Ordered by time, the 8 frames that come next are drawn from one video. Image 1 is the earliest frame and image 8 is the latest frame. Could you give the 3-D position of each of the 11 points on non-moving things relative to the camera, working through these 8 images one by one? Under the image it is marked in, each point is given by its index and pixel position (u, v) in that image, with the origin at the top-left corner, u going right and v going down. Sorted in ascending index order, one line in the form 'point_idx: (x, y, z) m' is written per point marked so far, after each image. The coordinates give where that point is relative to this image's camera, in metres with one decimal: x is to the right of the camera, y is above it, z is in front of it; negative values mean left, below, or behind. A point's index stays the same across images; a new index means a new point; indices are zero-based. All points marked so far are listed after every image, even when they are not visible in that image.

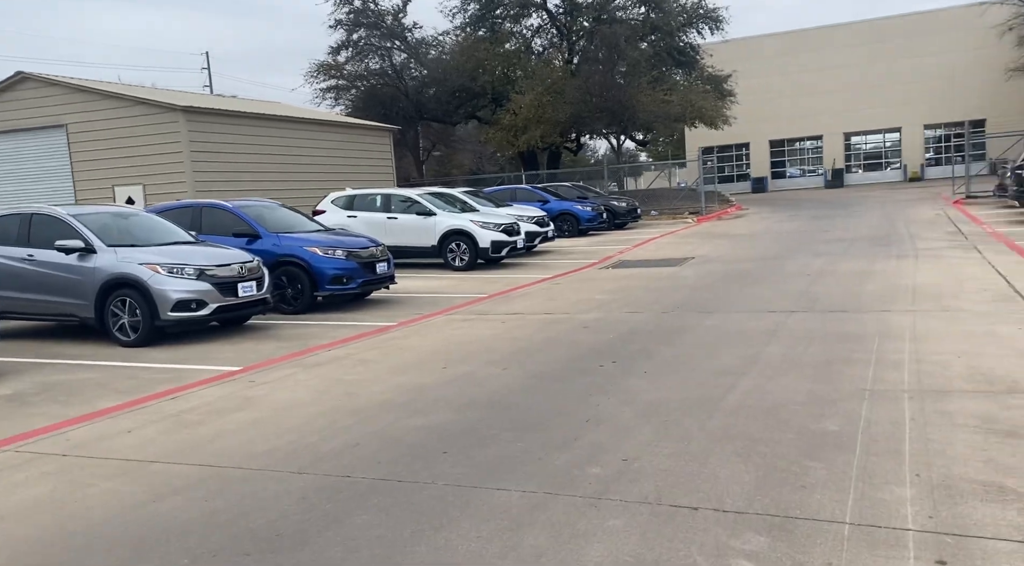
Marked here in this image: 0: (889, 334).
0: (+3.7, -0.5, +8.5) m
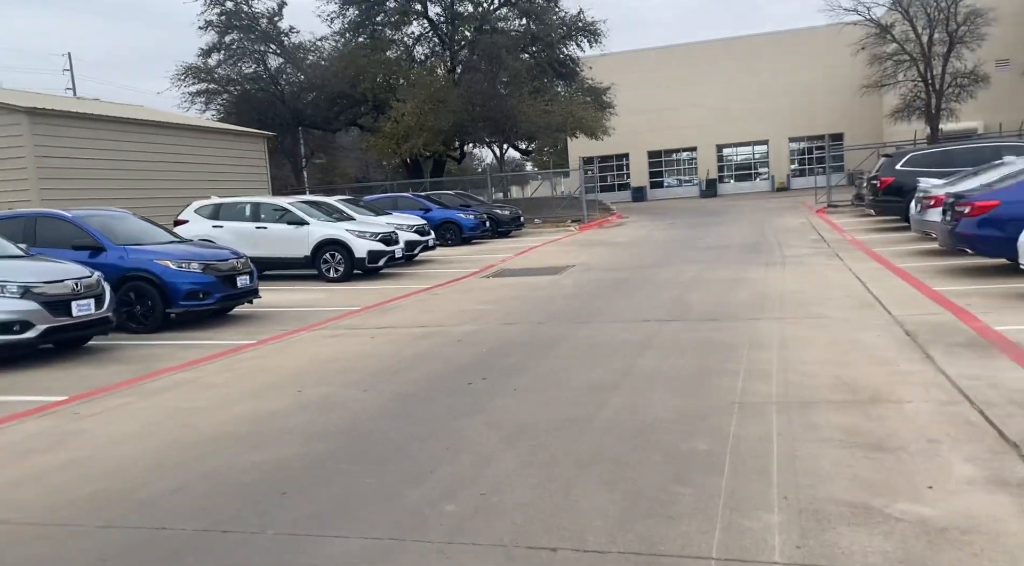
0: (+2.4, -0.6, +8.5) m
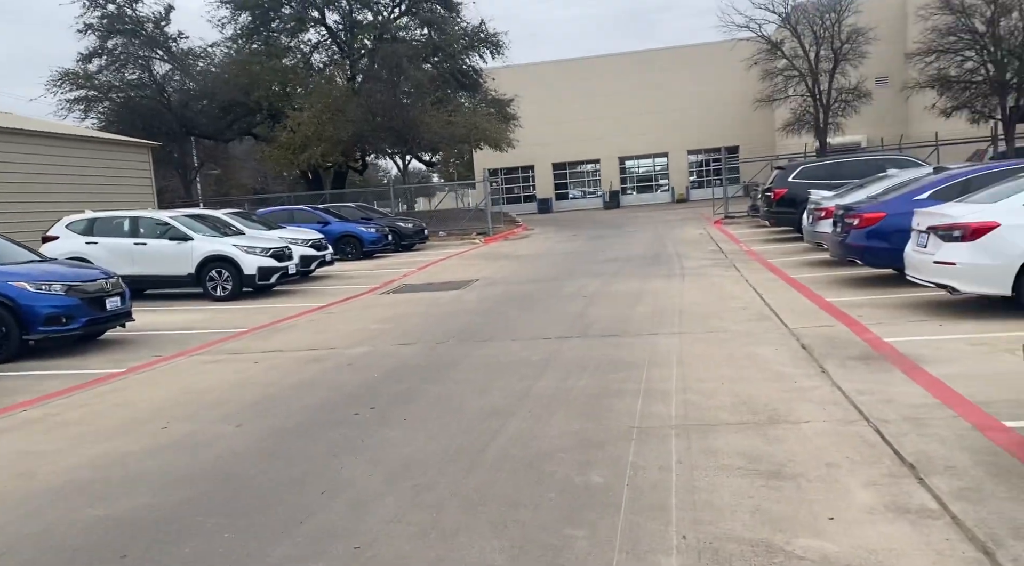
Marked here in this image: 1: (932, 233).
0: (+1.4, -0.7, +8.4) m
1: (+4.7, +0.6, +9.6) m
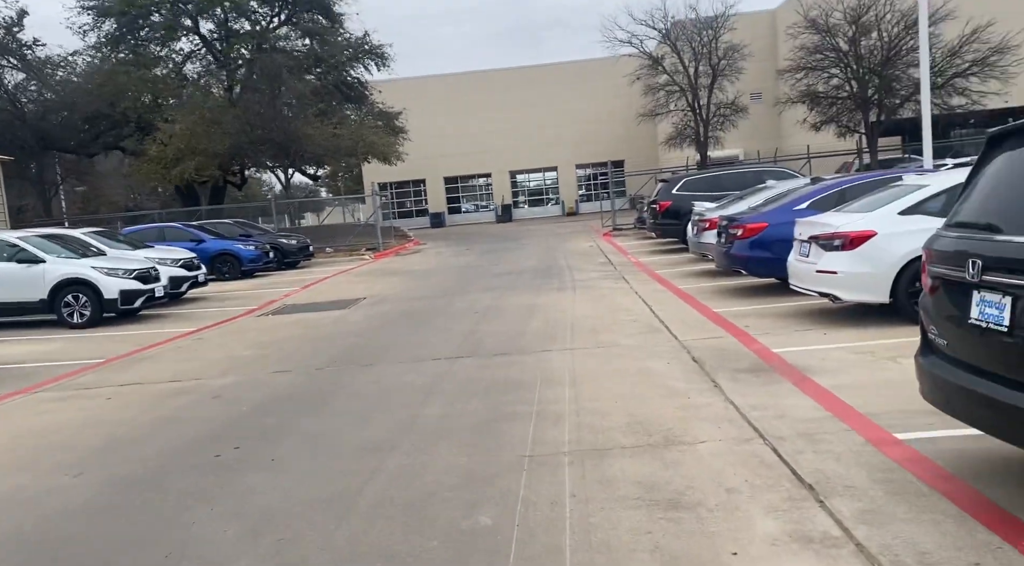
0: (+0.4, -0.9, +8.0) m
1: (+3.4, +0.5, +9.7) m
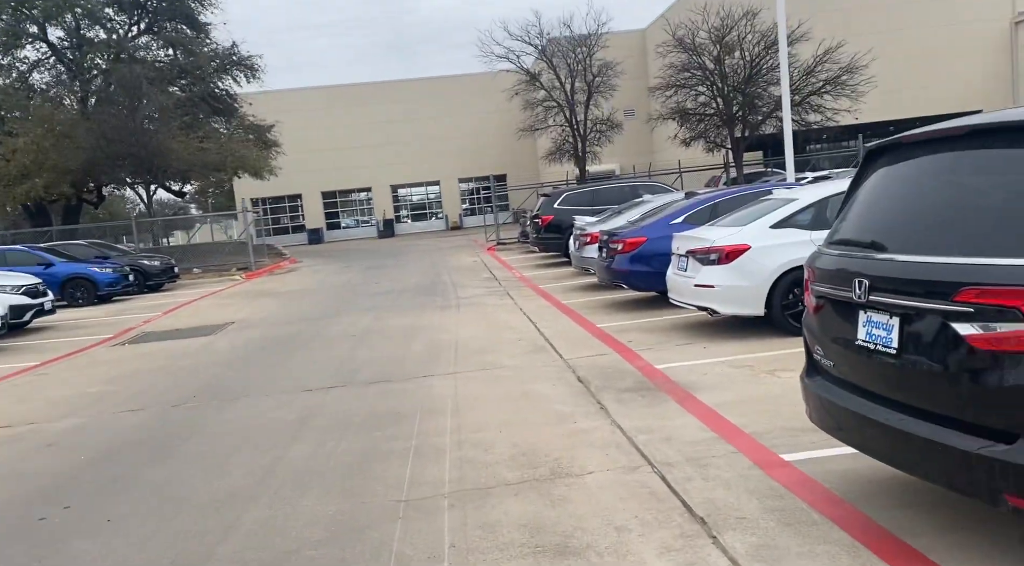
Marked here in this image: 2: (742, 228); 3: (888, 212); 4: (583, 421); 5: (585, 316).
0: (-0.7, -1.1, +7.6) m
1: (+2.0, +0.3, +9.7) m
2: (+2.5, +0.6, +9.5) m
3: (+1.9, +0.4, +4.3) m
4: (+0.5, -1.1, +6.8) m
5: (+1.0, -0.5, +12.2) m
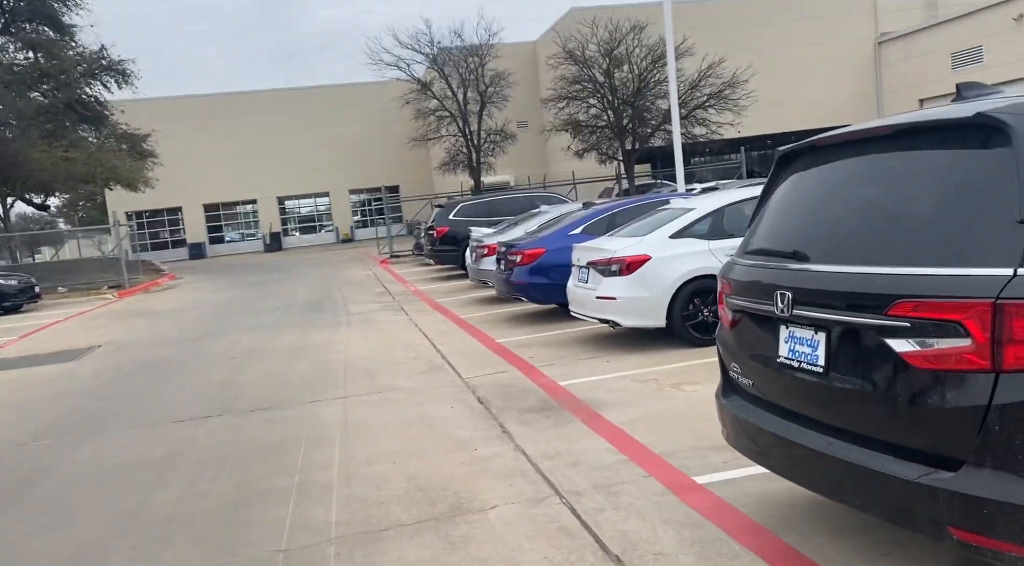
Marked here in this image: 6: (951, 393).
0: (-1.6, -1.2, +7.0) m
1: (+0.9, +0.2, +9.4) m
2: (+1.4, +0.5, +9.2) m
3: (+1.4, +0.3, +4.0) m
4: (-0.2, -1.2, +6.3) m
5: (-0.4, -0.7, +11.7) m
6: (+1.5, -0.4, +3.0) m
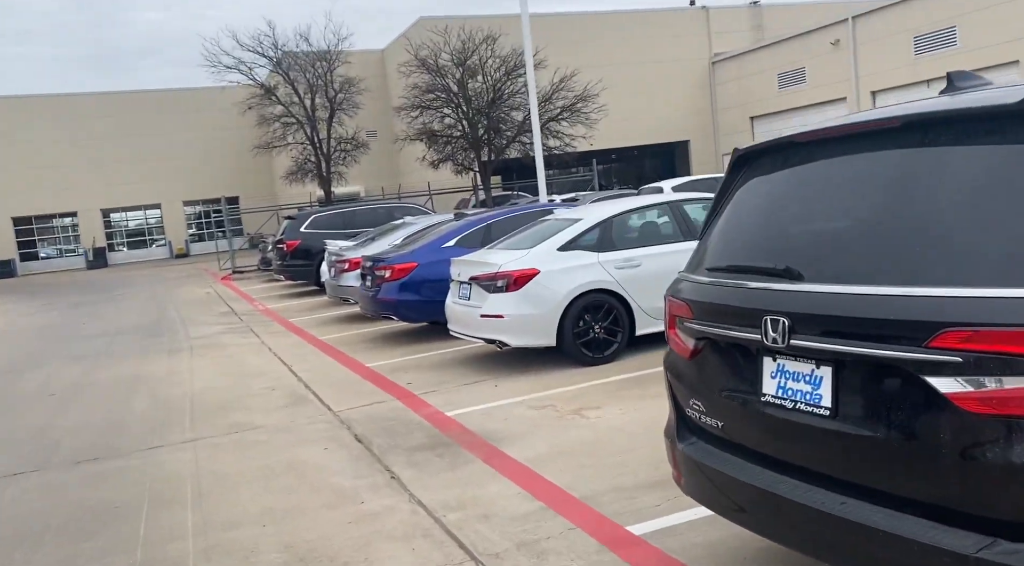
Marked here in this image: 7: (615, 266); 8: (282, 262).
0: (-2.3, -1.4, +5.8) m
1: (-0.4, 0.0, +8.6) m
2: (+0.2, +0.3, +8.5) m
3: (+1.1, +0.2, +3.4) m
4: (-0.9, -1.3, +5.4) m
5: (-2.0, -0.9, +10.7) m
6: (+1.4, -0.4, +2.4) m
7: (+1.0, +0.2, +8.4) m
8: (-4.9, +0.4, +18.5) m
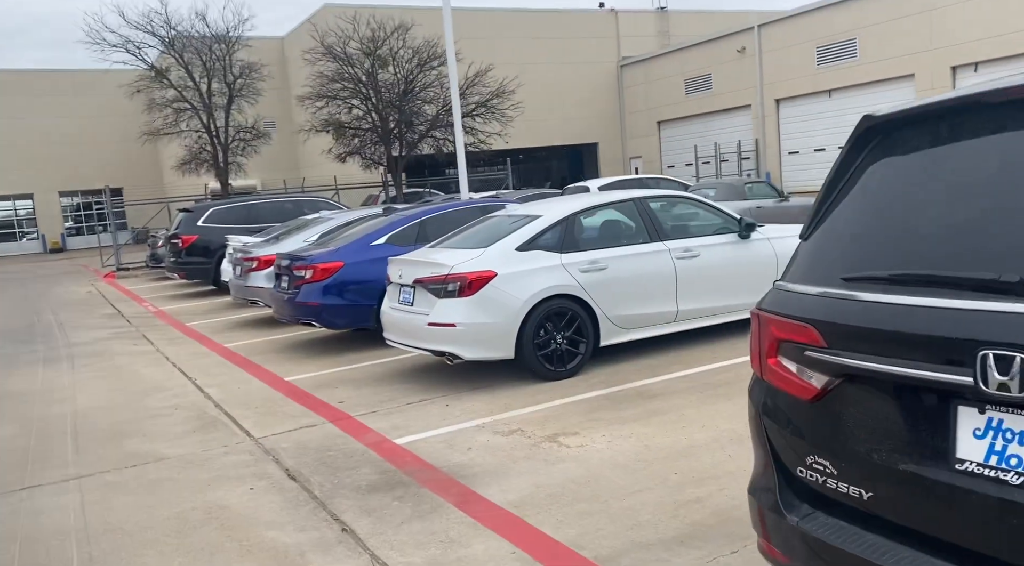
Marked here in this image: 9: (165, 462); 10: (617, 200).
0: (-2.4, -1.4, +4.5) m
1: (-0.8, 0.0, +7.5) m
2: (-0.3, +0.3, +7.5) m
3: (+1.2, +0.2, +2.5) m
4: (-0.9, -1.4, +4.2) m
5: (-2.7, -0.9, +9.3) m
6: (+1.7, -0.5, +1.5) m
7: (+0.6, +0.1, +7.5) m
8: (-6.5, +0.5, +16.8) m
9: (-2.5, -1.3, +6.1) m
10: (+1.0, +0.8, +8.0) m
